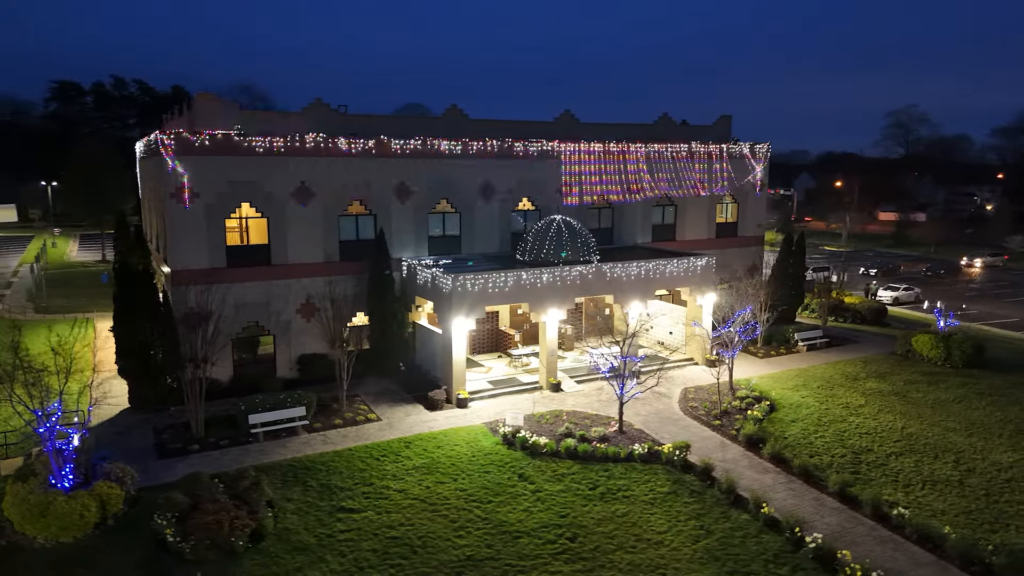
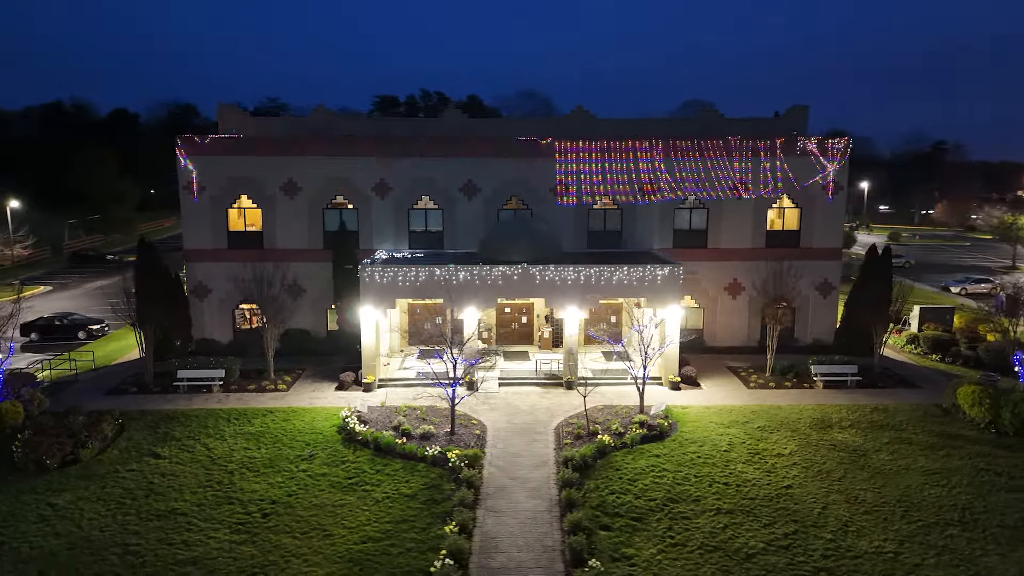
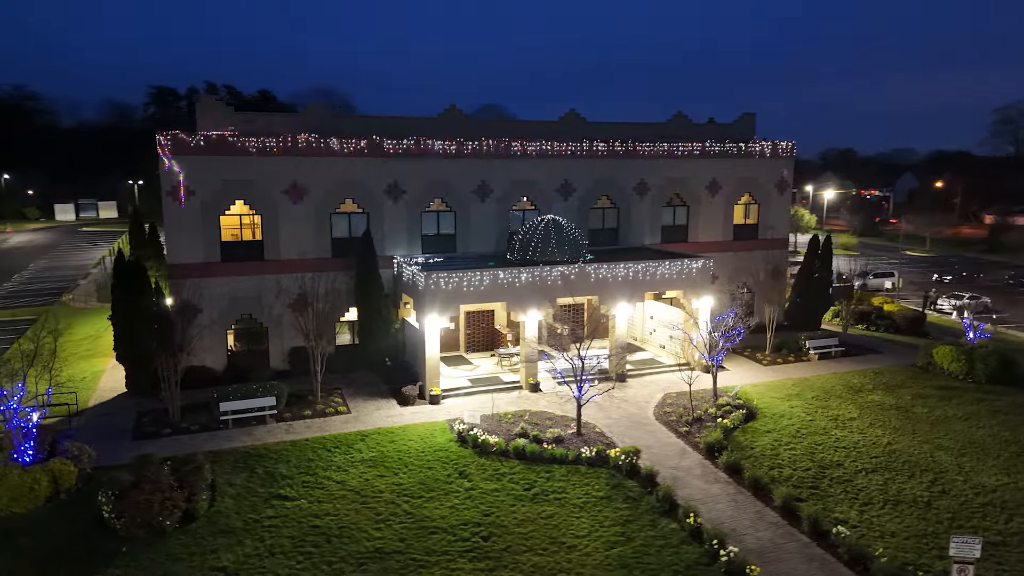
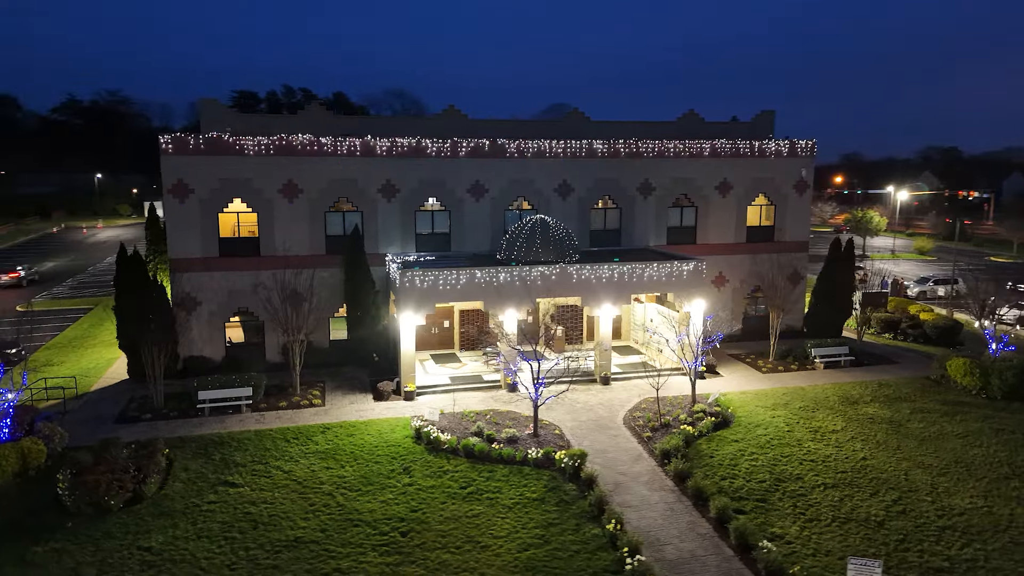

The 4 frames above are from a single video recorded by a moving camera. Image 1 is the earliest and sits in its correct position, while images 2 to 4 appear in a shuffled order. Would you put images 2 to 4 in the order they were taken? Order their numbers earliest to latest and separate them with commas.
3, 4, 2
